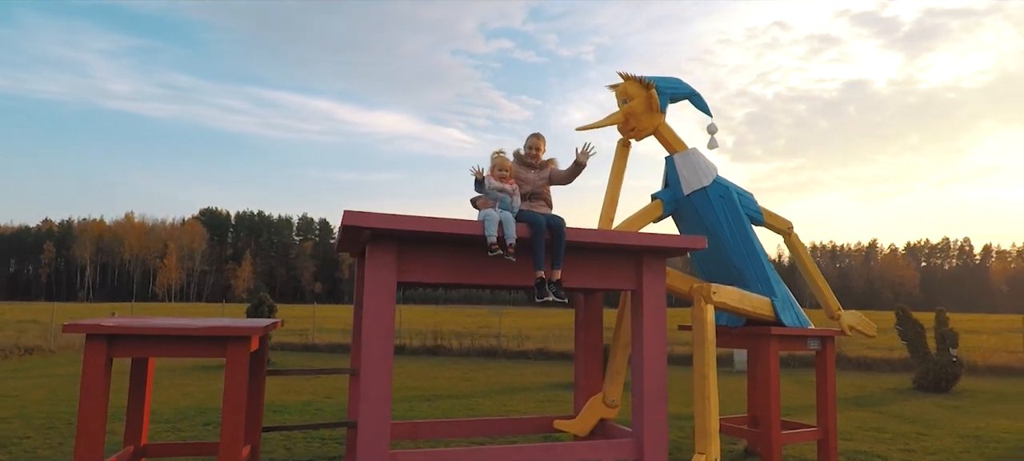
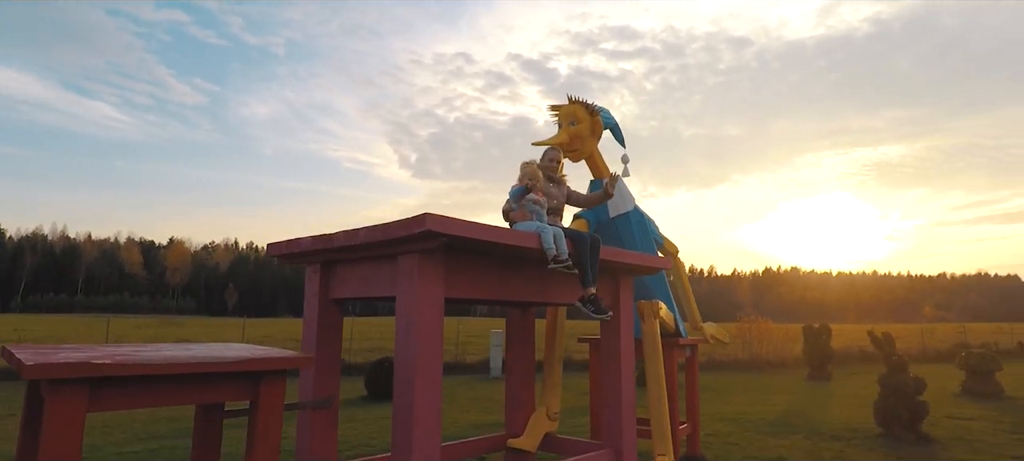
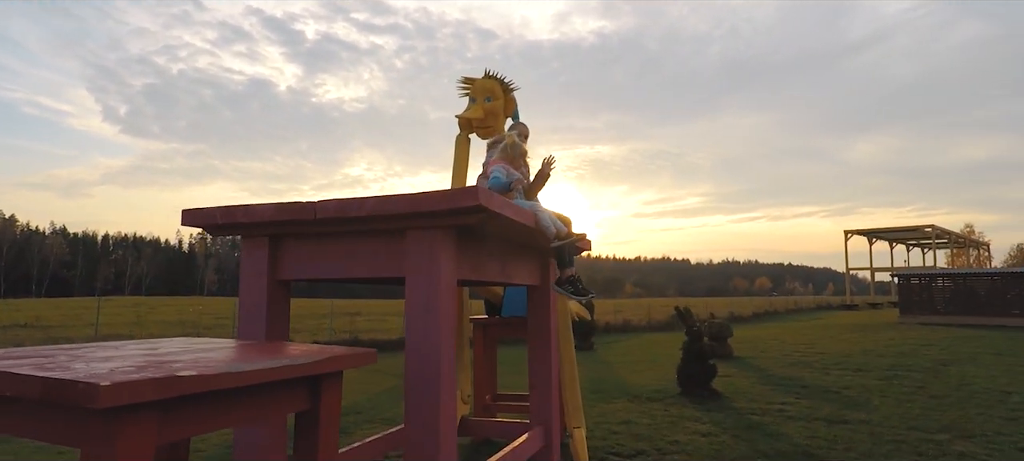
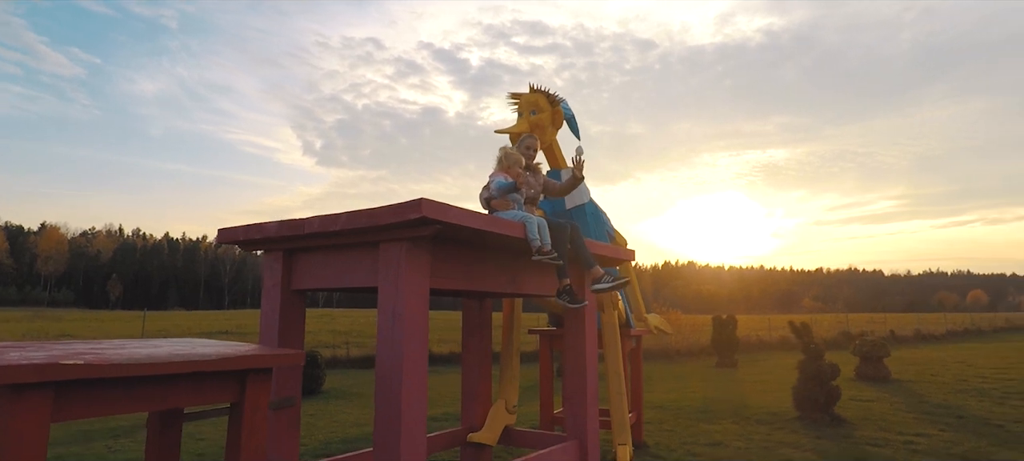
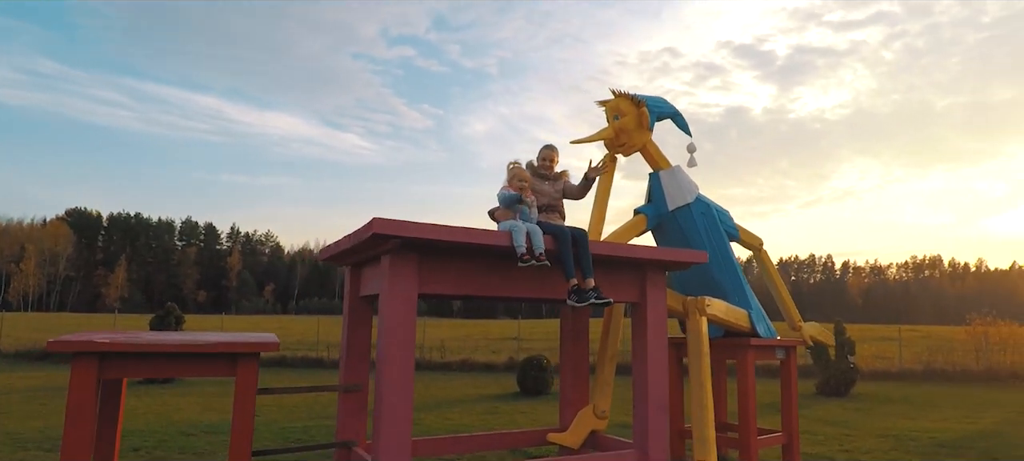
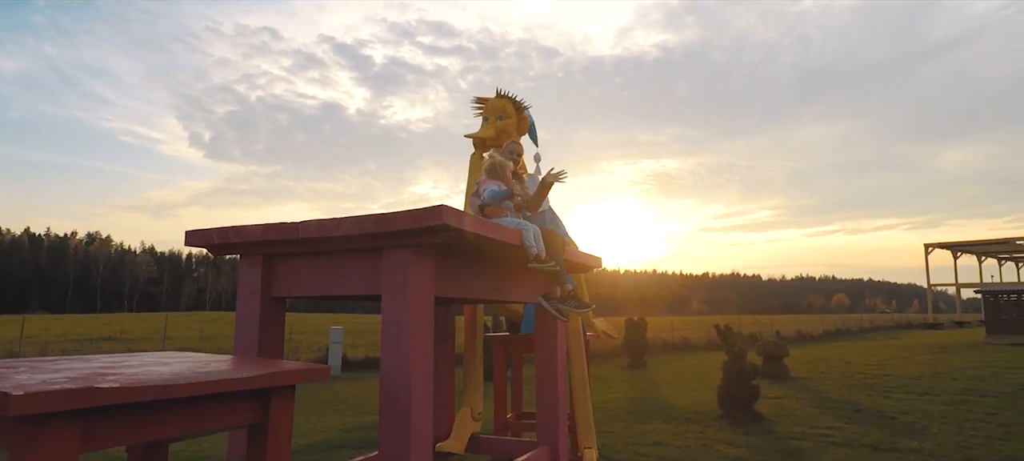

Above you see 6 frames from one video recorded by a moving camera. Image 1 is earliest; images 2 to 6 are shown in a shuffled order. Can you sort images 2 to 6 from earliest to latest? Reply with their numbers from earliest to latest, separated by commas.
5, 2, 4, 6, 3
